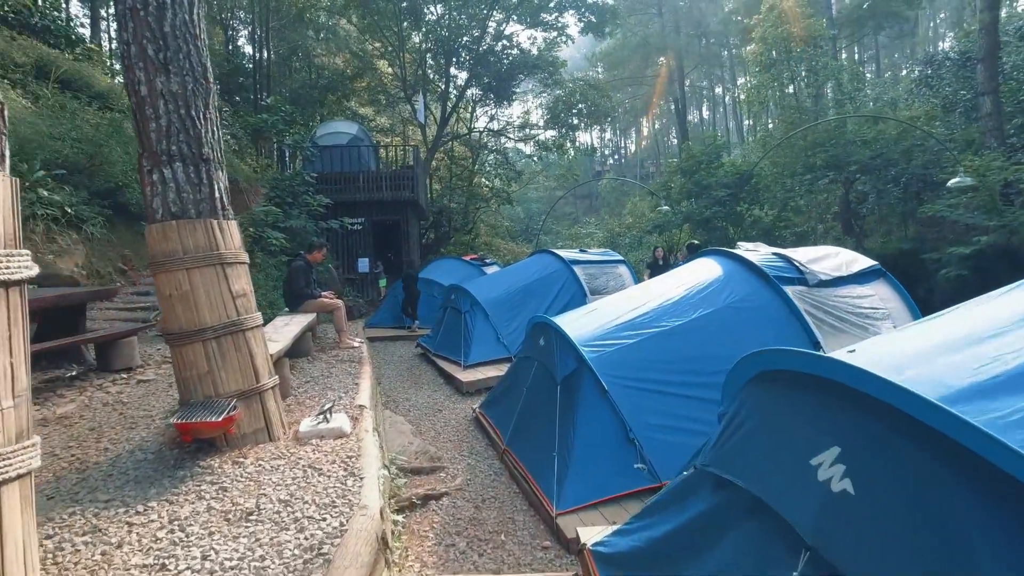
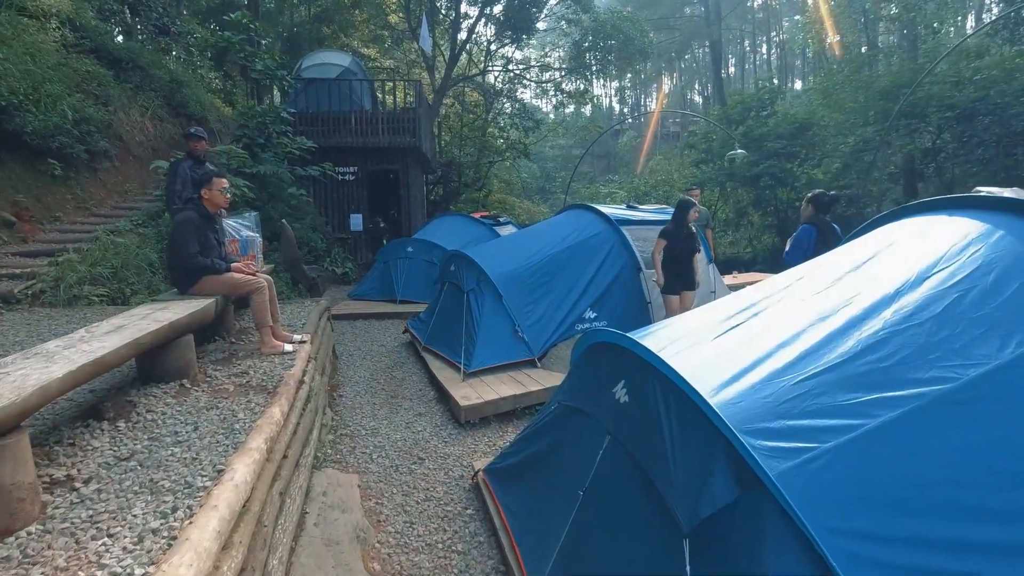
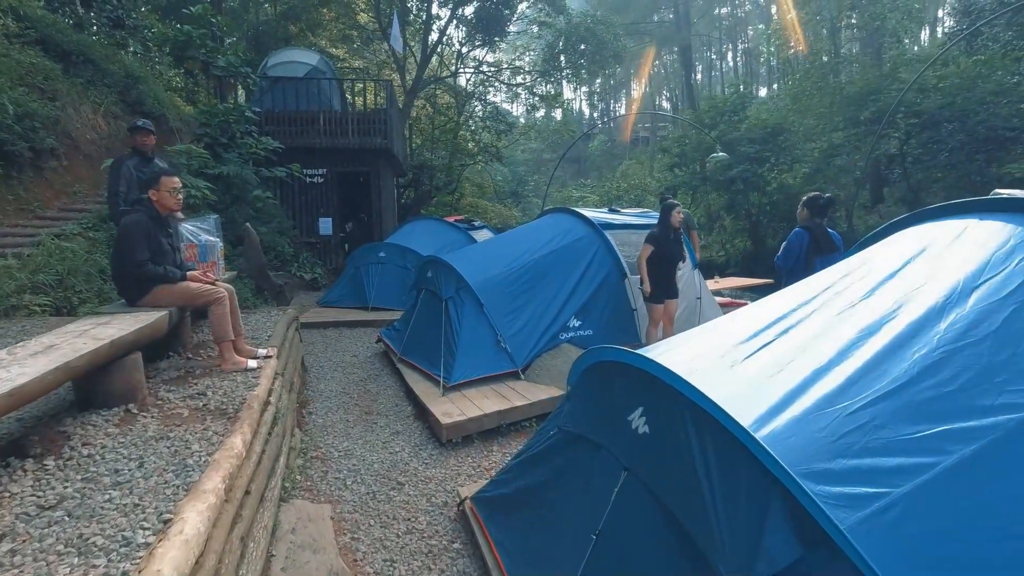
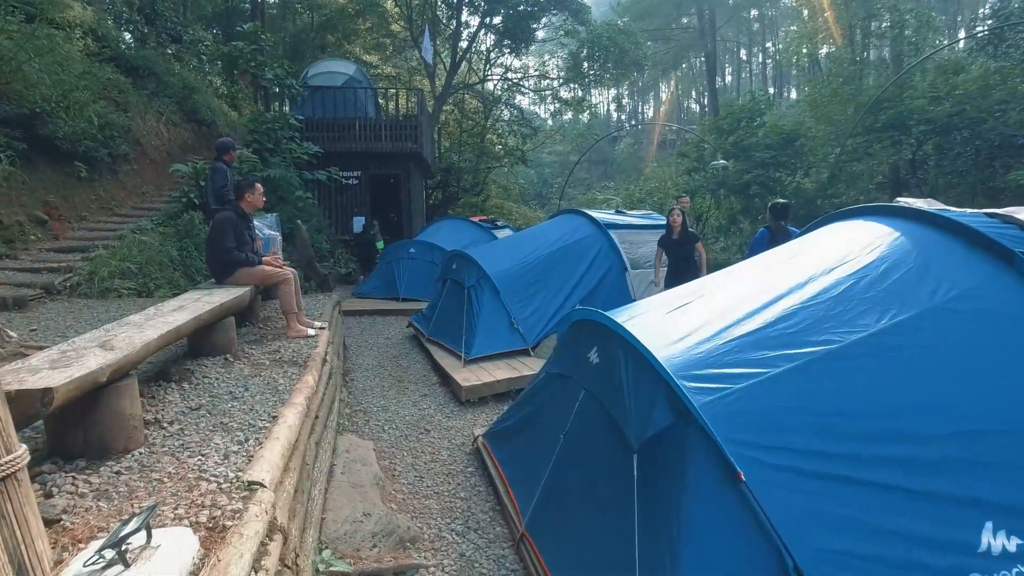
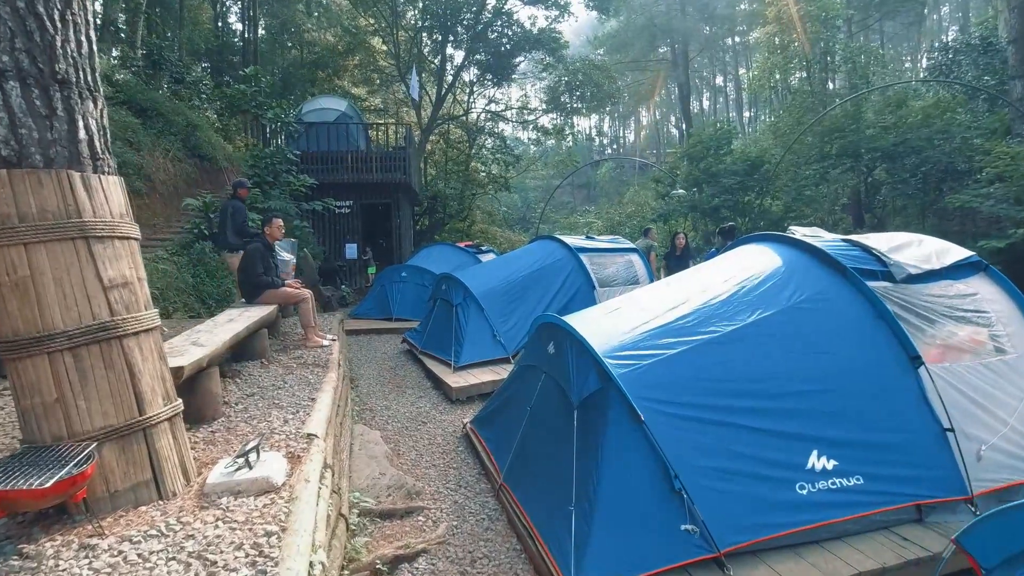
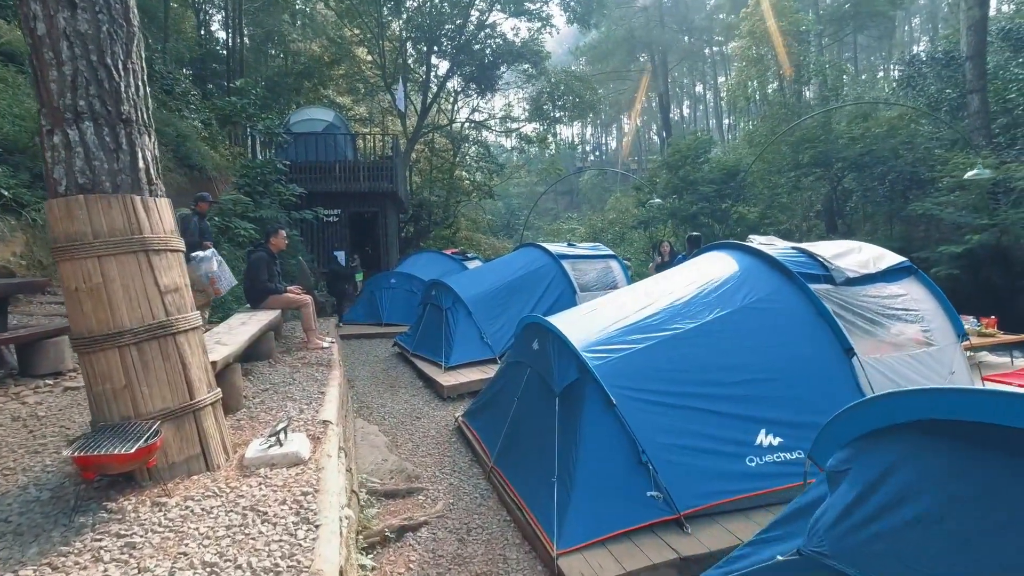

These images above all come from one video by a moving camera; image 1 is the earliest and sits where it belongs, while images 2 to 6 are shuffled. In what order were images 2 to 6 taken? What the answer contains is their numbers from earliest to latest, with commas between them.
6, 5, 4, 2, 3
